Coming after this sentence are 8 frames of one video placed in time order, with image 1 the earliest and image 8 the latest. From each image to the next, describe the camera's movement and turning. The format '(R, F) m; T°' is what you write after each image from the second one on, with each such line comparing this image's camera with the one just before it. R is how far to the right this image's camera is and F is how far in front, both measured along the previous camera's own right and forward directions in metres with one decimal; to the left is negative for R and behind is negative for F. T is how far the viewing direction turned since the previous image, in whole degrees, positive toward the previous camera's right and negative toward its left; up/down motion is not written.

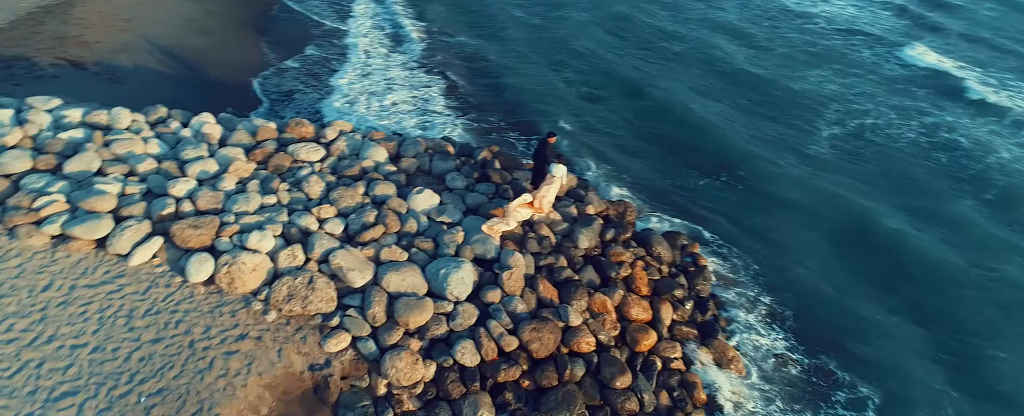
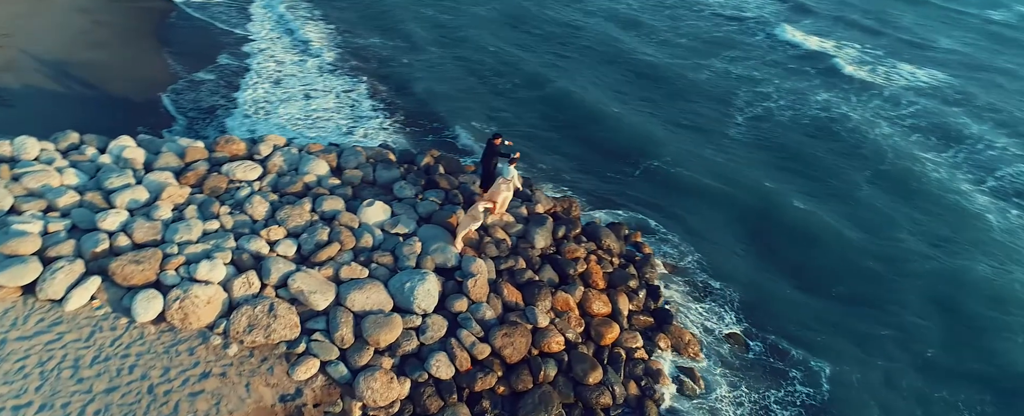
(-1.1, +0.1) m; +8°
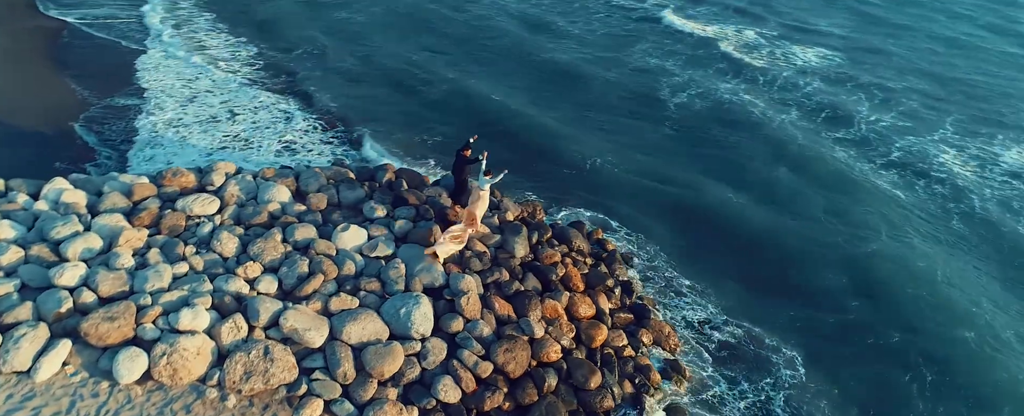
(-1.8, +0.2) m; +8°
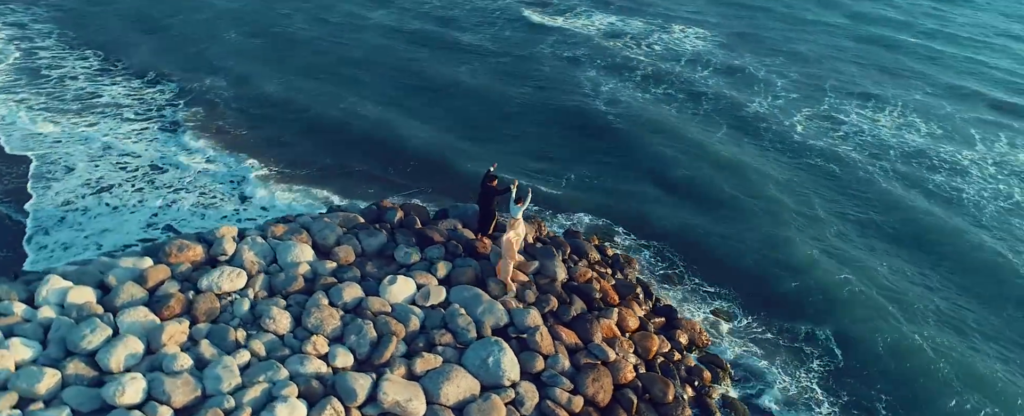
(-4.0, +0.7) m; +12°
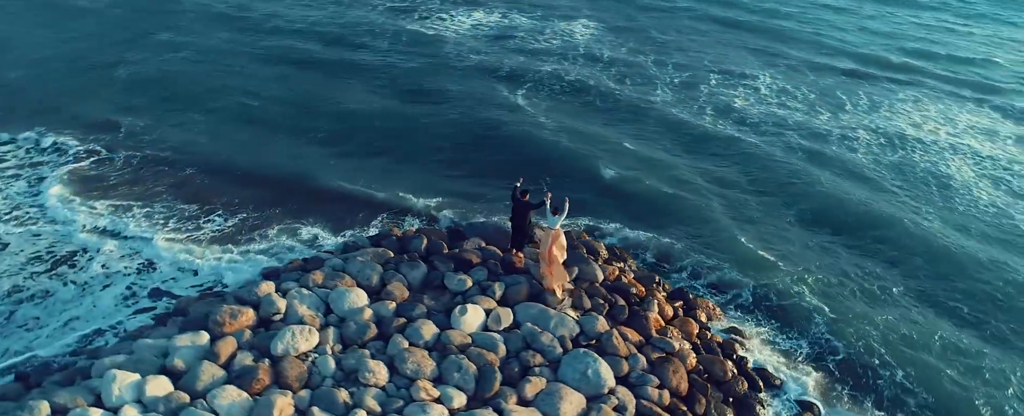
(-4.2, +0.4) m; +13°
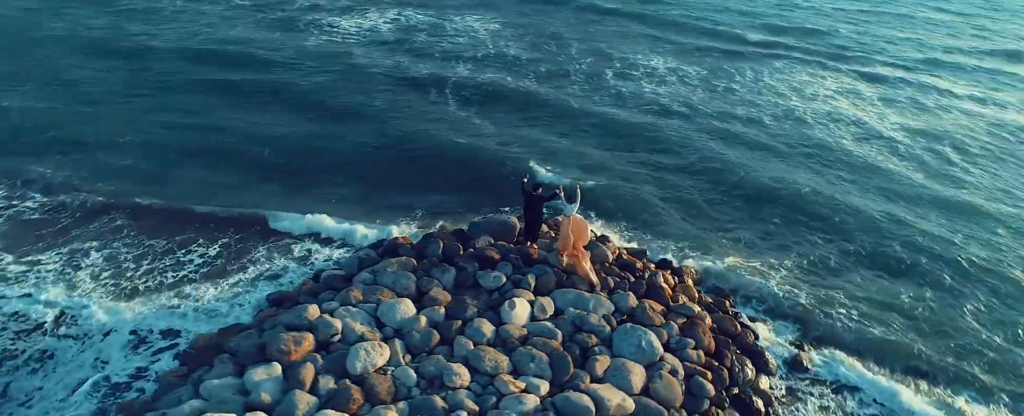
(-3.4, -0.2) m; +11°
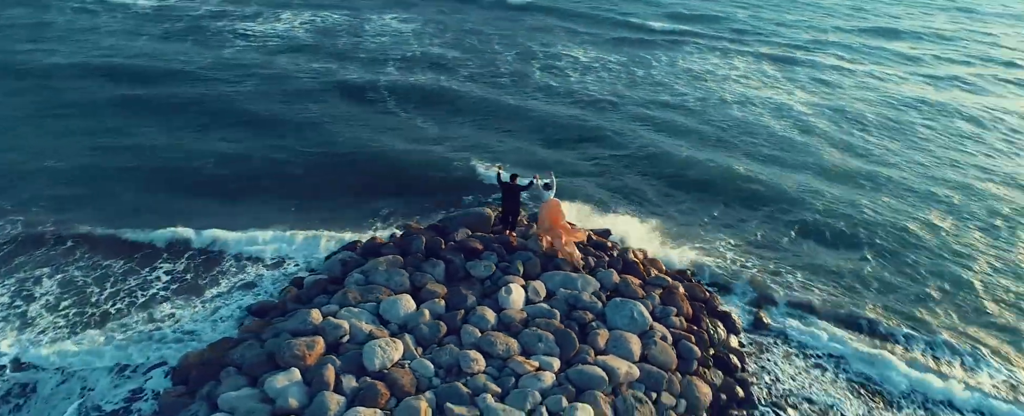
(-1.7, -0.3) m; +8°
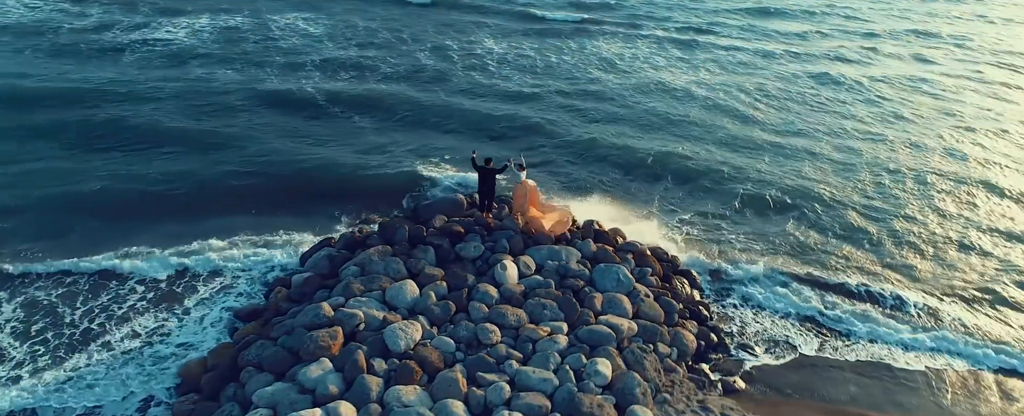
(-2.0, -0.6) m; +9°
